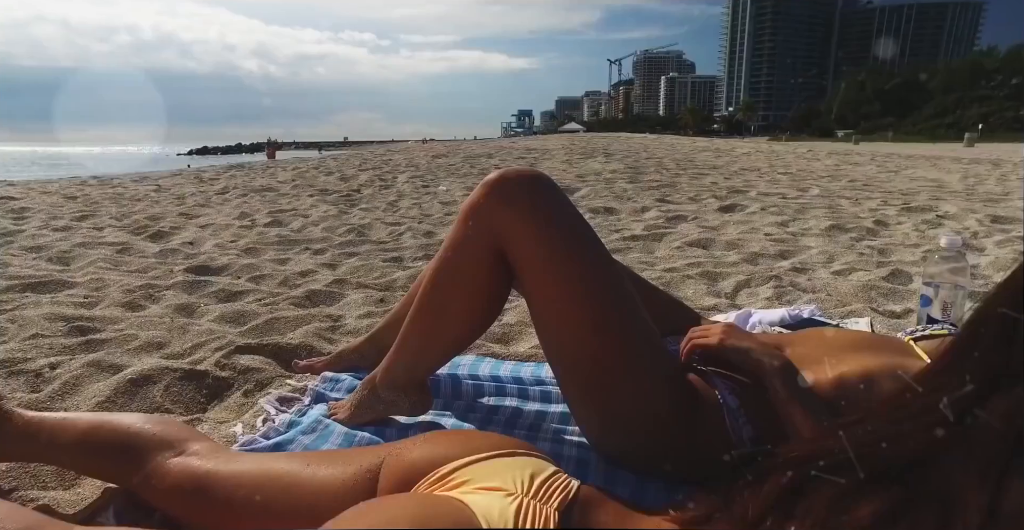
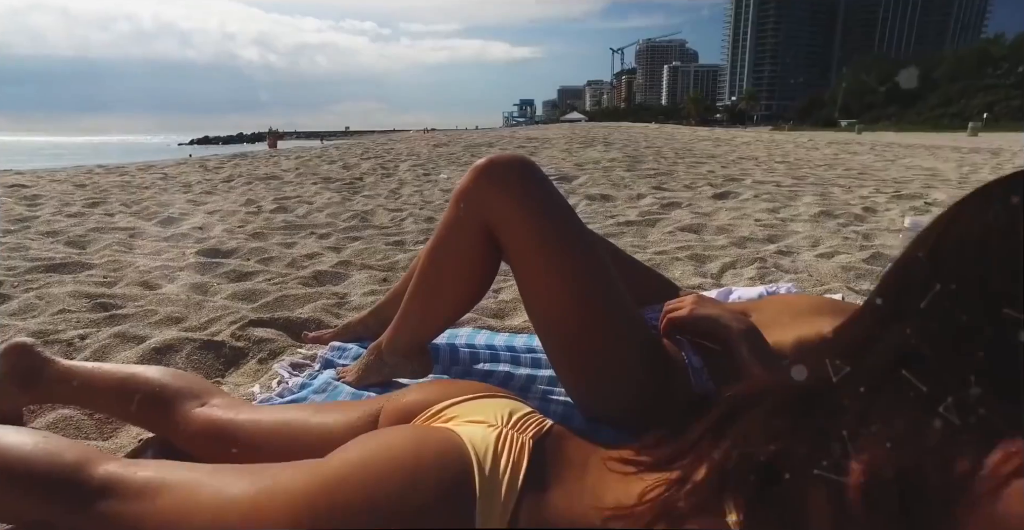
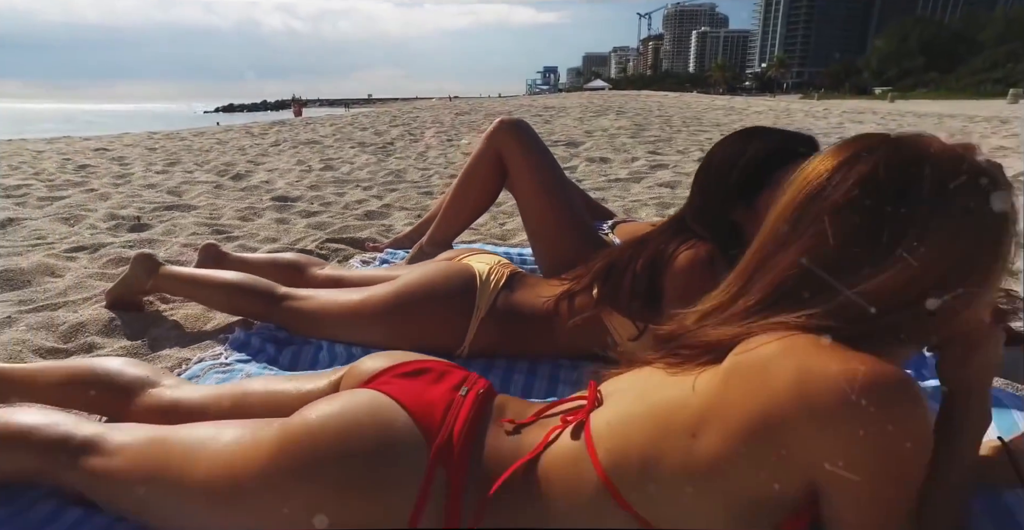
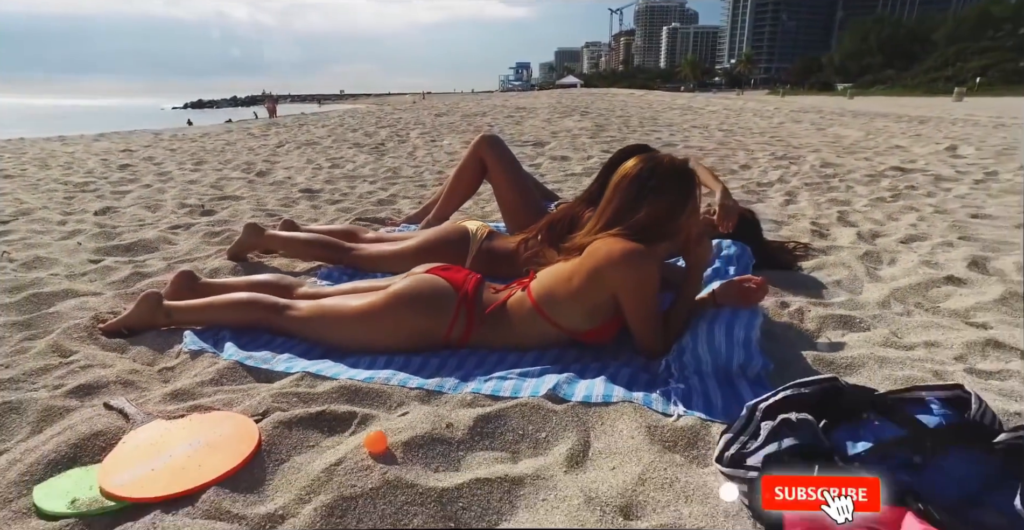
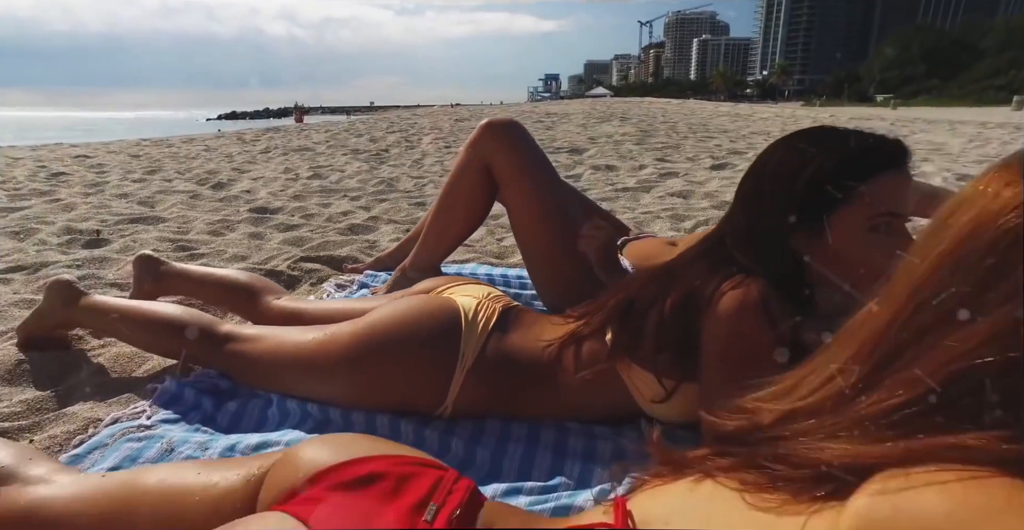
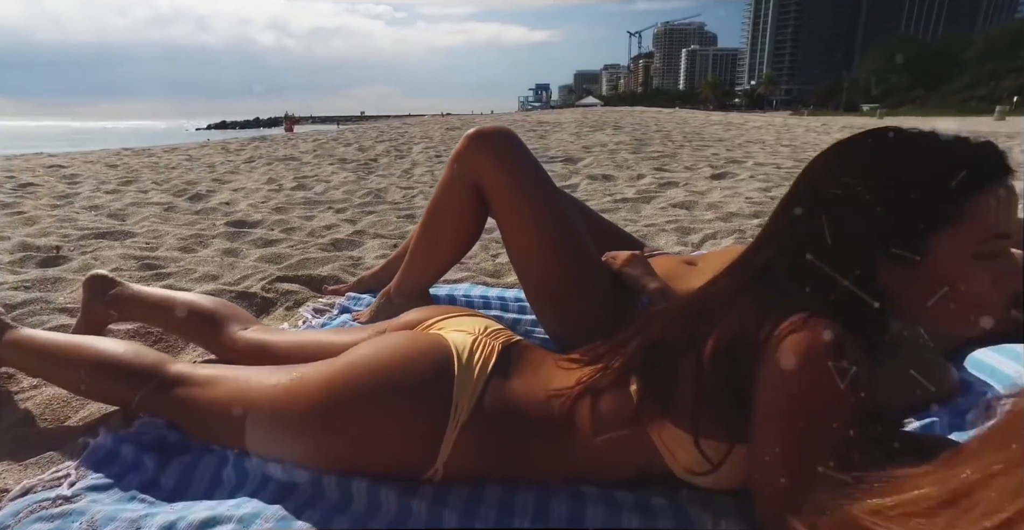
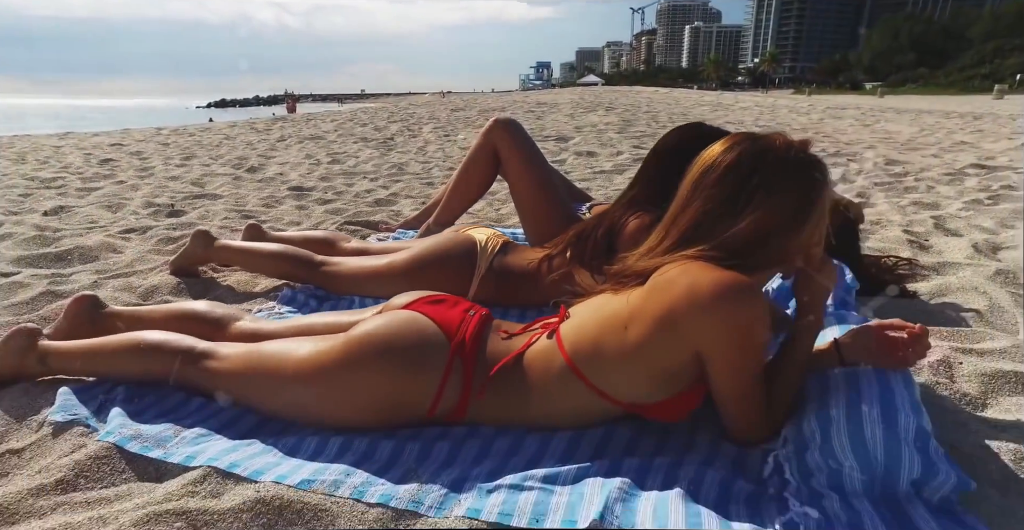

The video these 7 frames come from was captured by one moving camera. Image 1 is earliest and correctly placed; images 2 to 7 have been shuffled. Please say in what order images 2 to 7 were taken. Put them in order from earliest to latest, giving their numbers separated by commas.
2, 6, 5, 3, 7, 4
